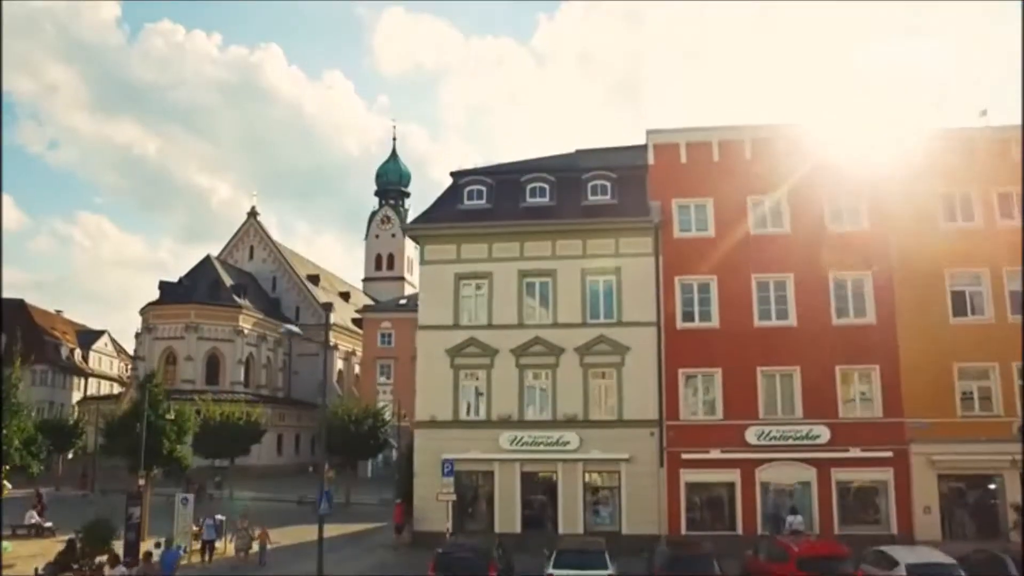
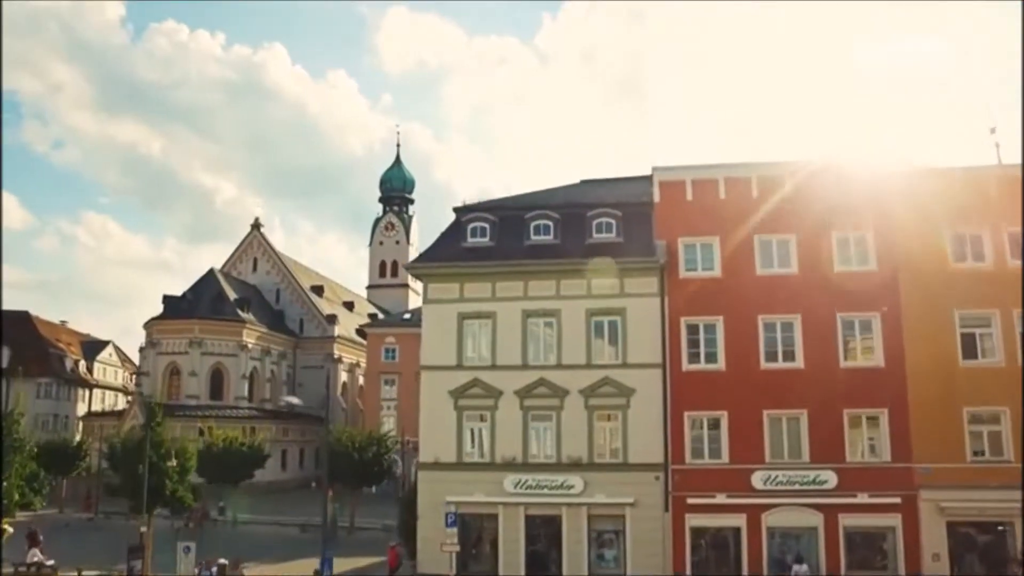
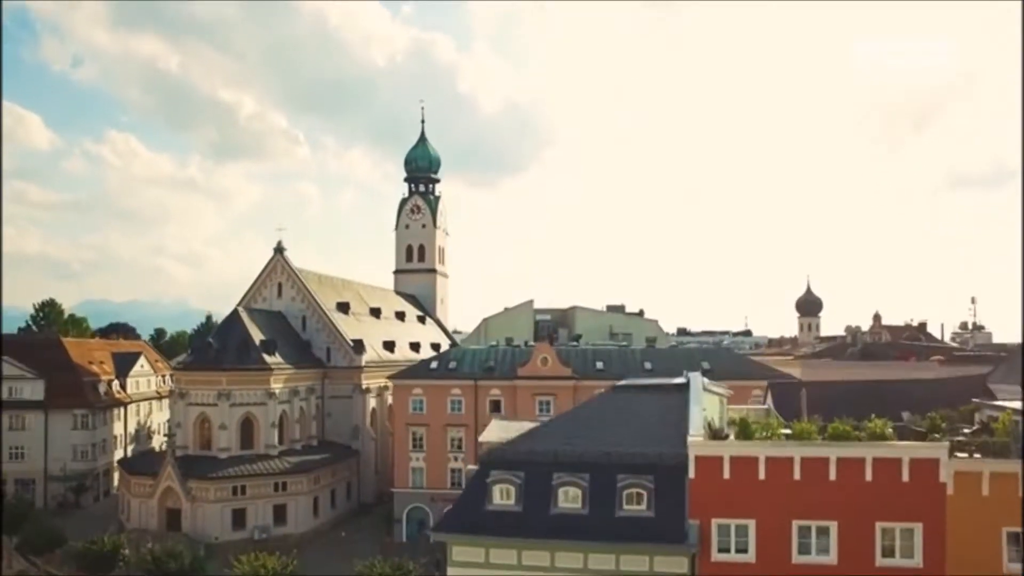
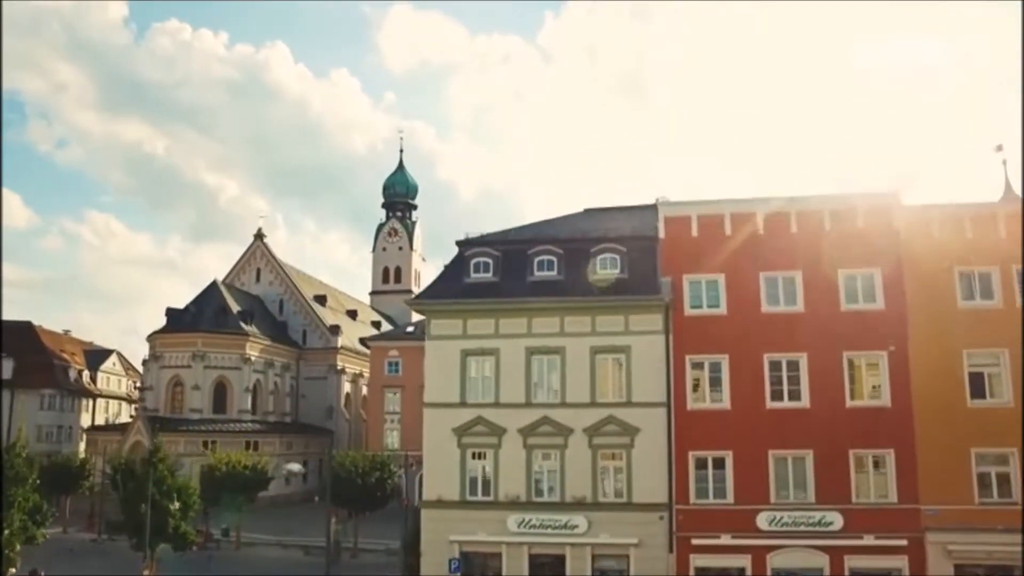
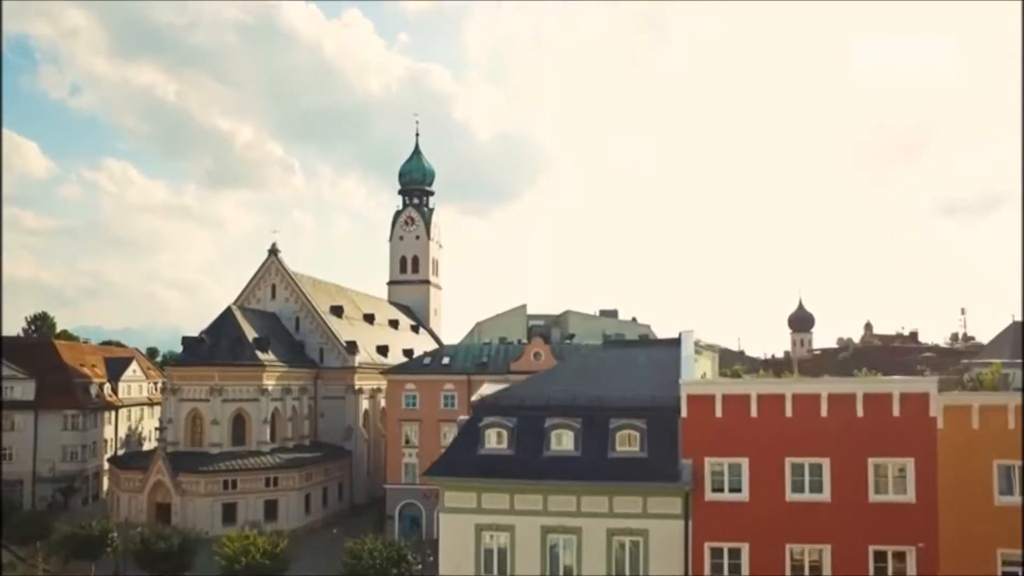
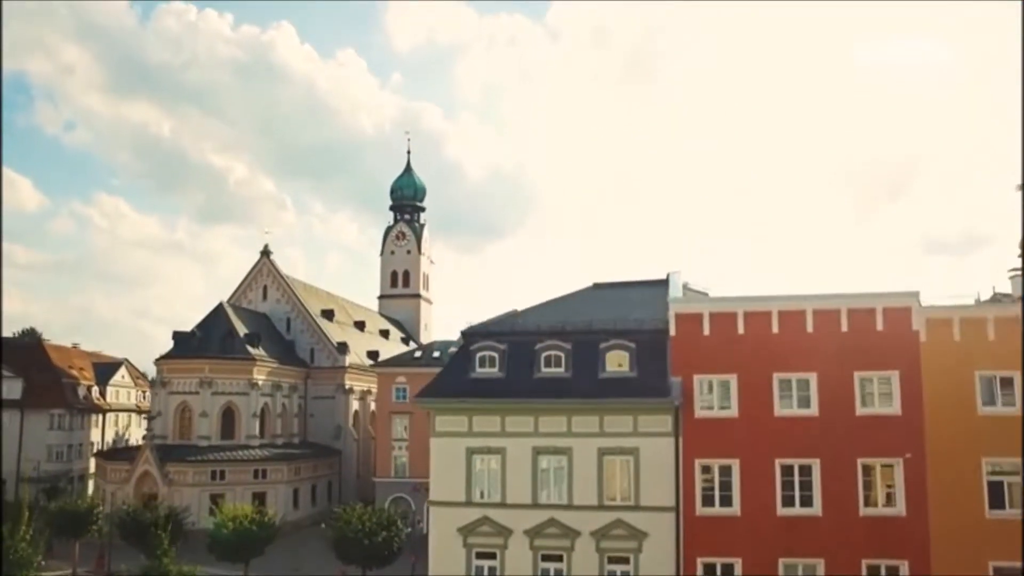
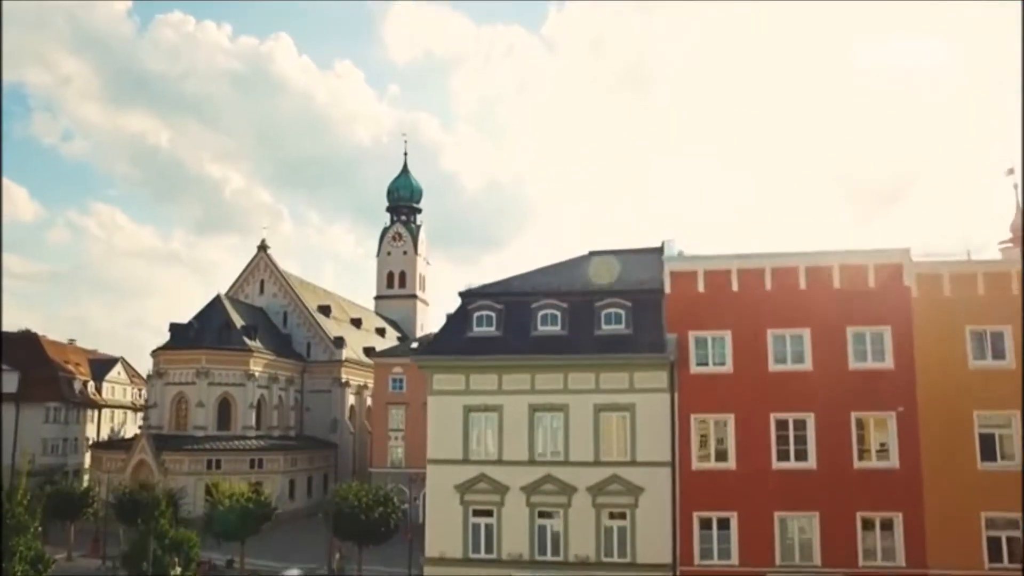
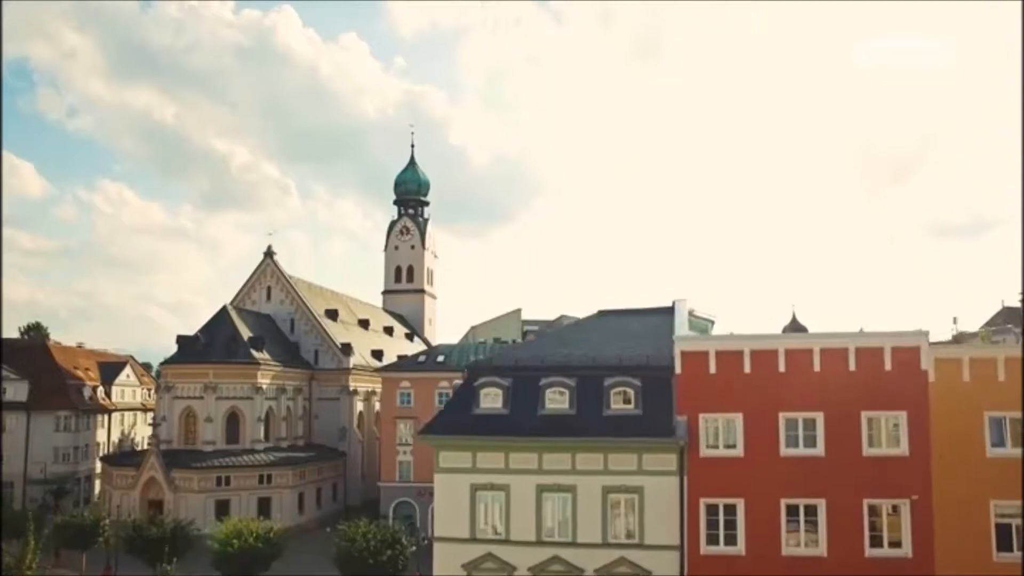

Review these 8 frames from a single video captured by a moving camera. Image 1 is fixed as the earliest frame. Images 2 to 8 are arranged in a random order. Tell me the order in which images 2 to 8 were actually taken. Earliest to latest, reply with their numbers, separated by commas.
2, 4, 7, 6, 8, 5, 3
